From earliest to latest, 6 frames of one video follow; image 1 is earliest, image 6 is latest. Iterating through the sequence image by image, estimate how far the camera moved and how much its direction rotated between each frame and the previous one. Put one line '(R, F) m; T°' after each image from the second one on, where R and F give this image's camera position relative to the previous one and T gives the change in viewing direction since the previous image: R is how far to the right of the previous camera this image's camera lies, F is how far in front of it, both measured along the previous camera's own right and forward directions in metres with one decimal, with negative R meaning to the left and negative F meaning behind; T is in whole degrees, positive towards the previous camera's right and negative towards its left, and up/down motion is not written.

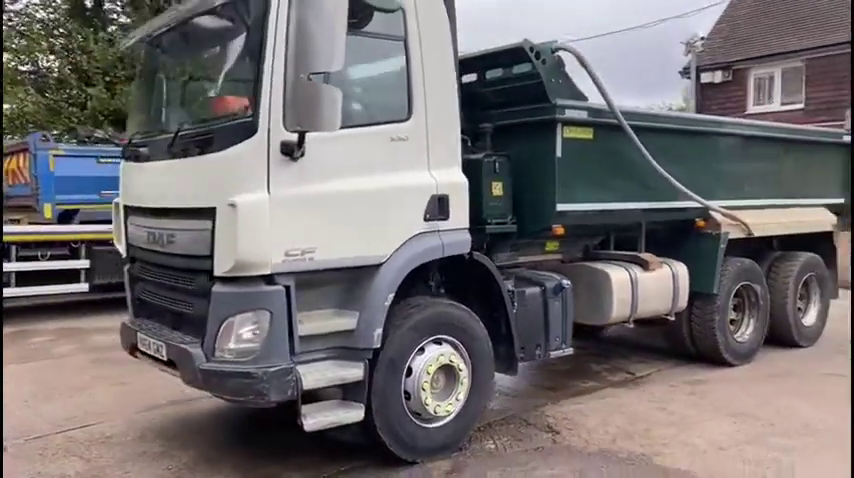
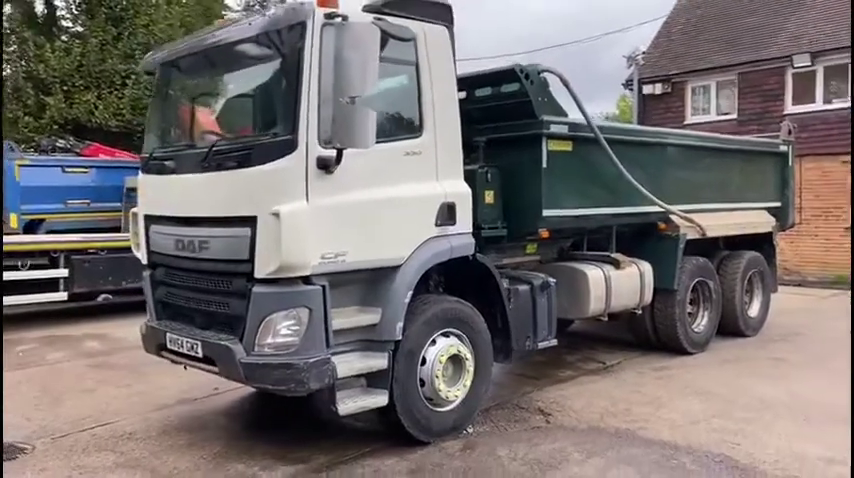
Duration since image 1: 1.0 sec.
(-0.6, -0.6) m; +5°
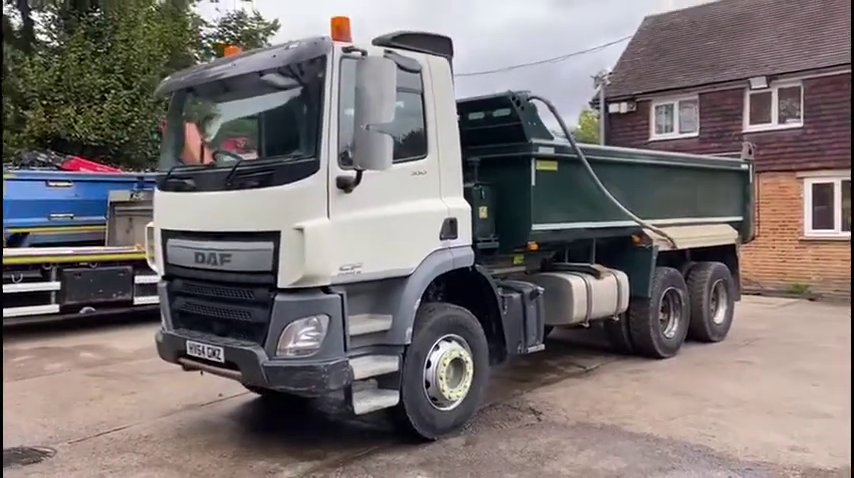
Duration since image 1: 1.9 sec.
(-0.3, -0.5) m; +3°
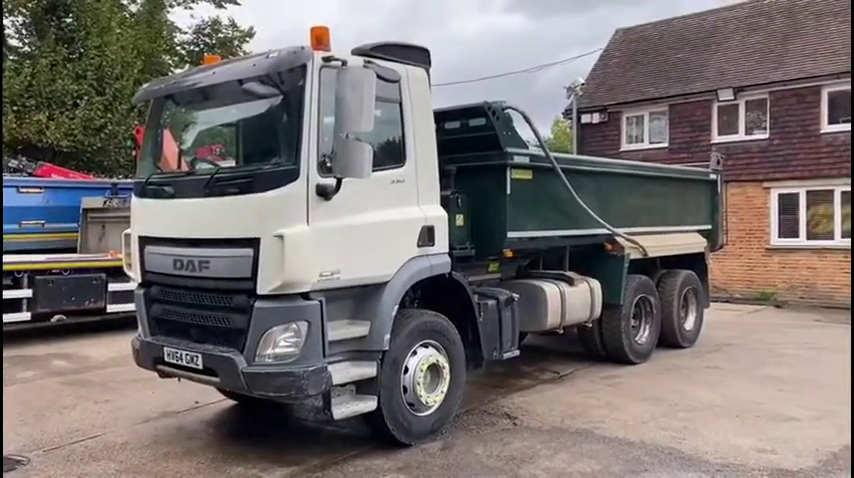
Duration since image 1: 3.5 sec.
(0.0, -0.1) m; +2°
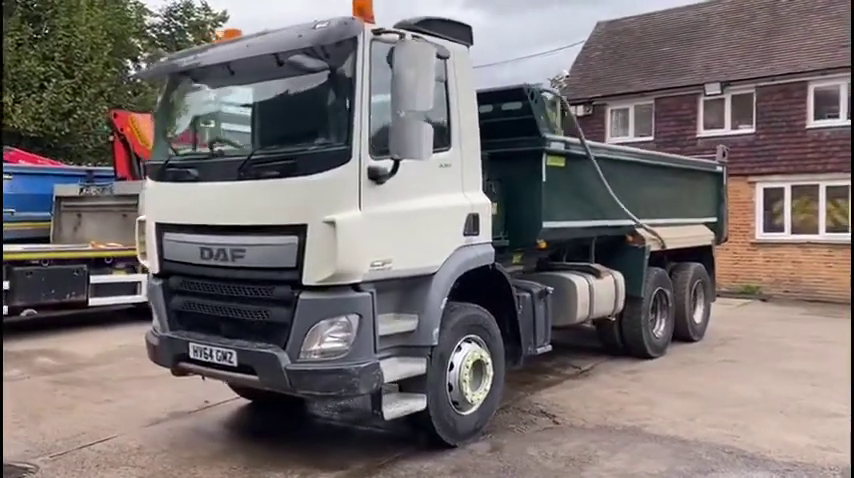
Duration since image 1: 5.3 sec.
(-0.7, +0.4) m; +4°
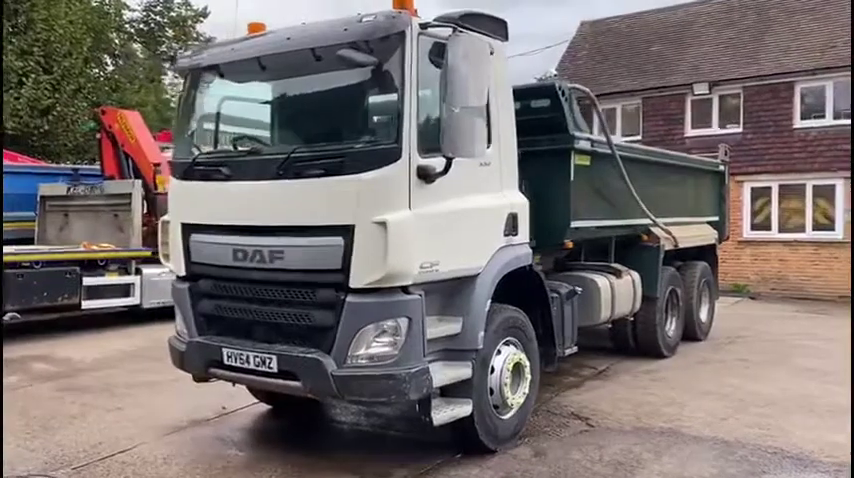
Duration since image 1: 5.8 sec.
(-0.6, +0.2) m; +3°
